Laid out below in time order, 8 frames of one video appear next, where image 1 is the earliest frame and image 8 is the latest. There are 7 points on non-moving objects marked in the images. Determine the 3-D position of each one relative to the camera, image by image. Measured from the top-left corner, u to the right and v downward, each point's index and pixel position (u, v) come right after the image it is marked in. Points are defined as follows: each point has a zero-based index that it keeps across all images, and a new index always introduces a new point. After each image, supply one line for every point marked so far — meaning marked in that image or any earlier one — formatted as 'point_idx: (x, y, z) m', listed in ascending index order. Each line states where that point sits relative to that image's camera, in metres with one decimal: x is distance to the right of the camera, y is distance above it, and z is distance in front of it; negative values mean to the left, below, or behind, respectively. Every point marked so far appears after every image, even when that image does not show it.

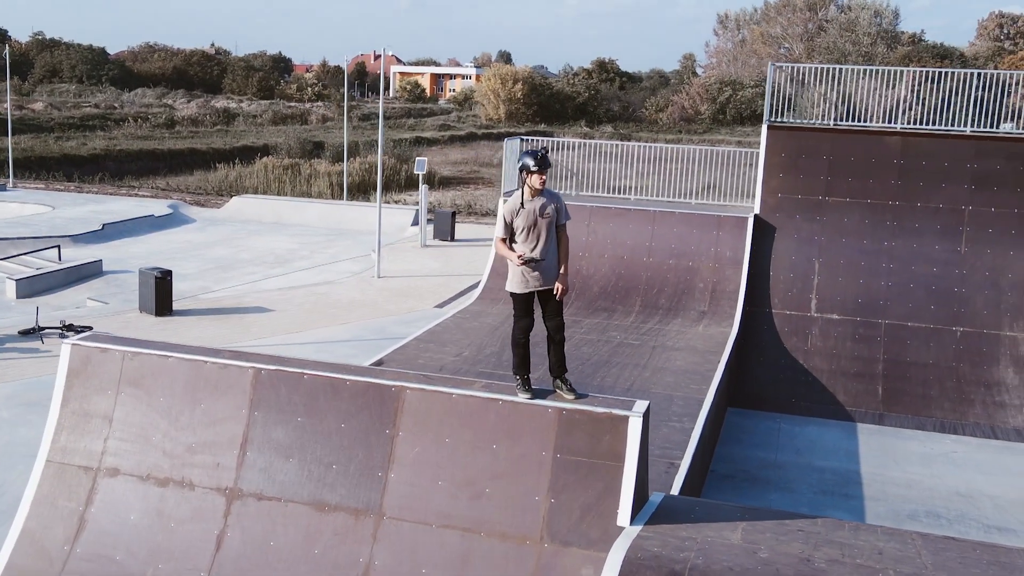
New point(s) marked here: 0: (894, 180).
0: (+3.8, +1.0, +11.5) m
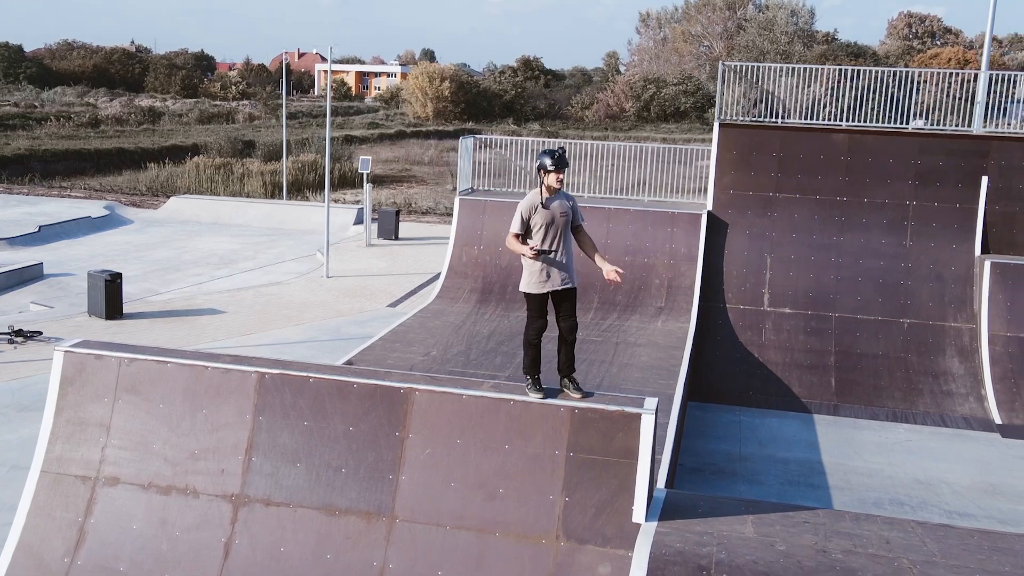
0: (+3.3, +1.1, +11.7) m
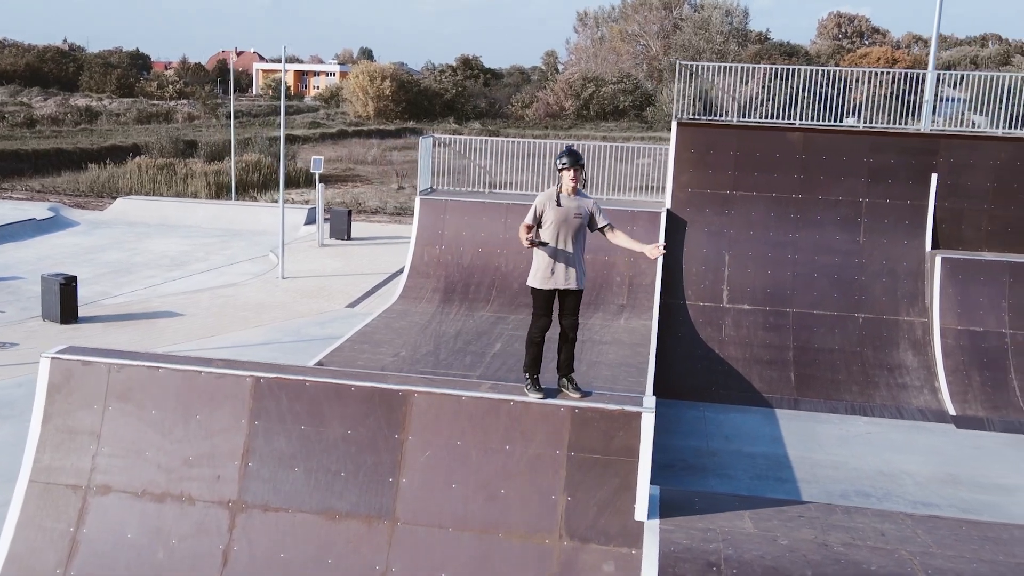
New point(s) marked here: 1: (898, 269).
0: (+2.9, +1.1, +11.9) m
1: (+3.7, +0.2, +11.4) m
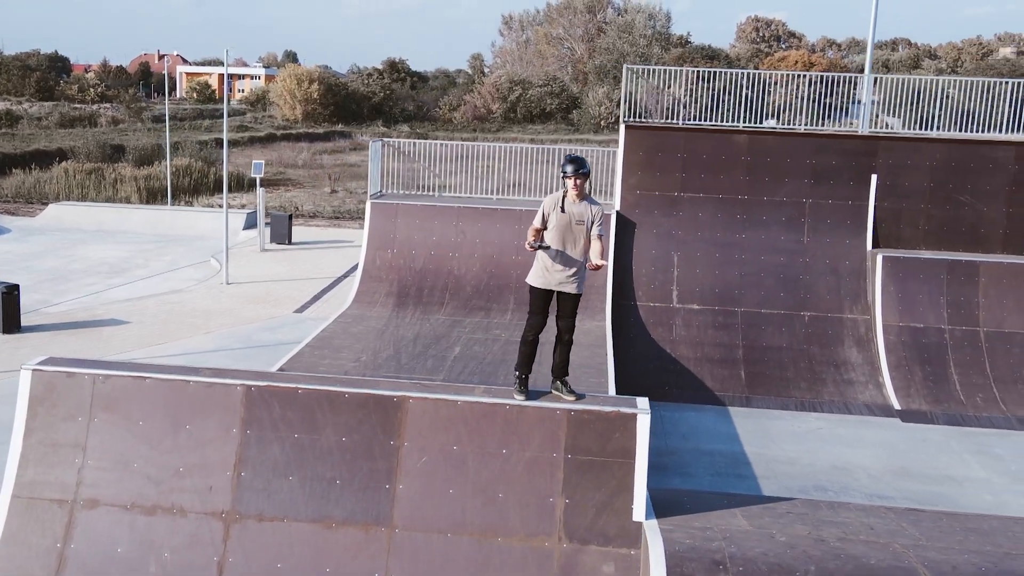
0: (+2.4, +1.1, +12.1) m
1: (+3.3, +0.2, +11.7) m
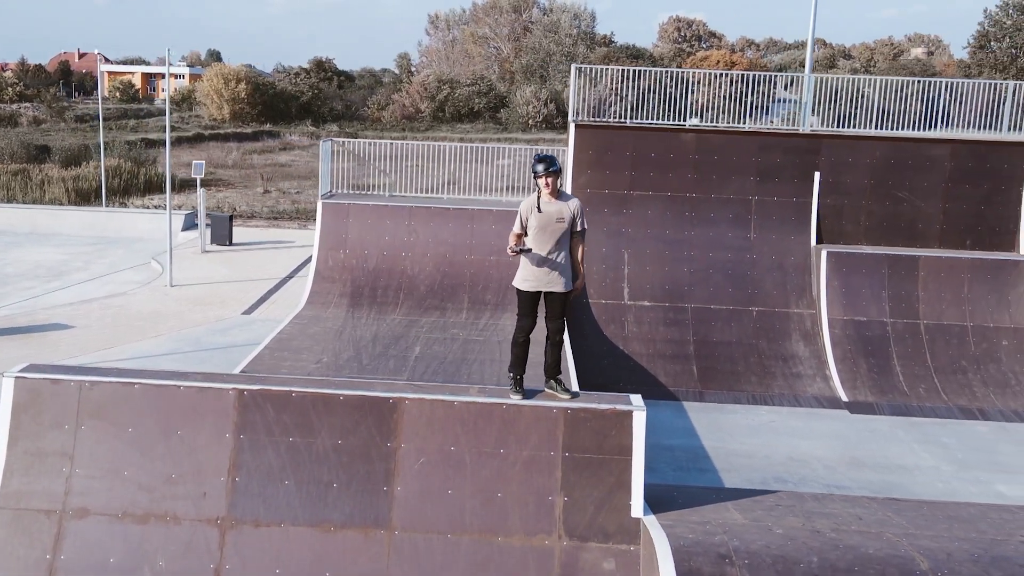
0: (+1.9, +1.2, +12.2) m
1: (+2.8, +0.2, +11.9) m
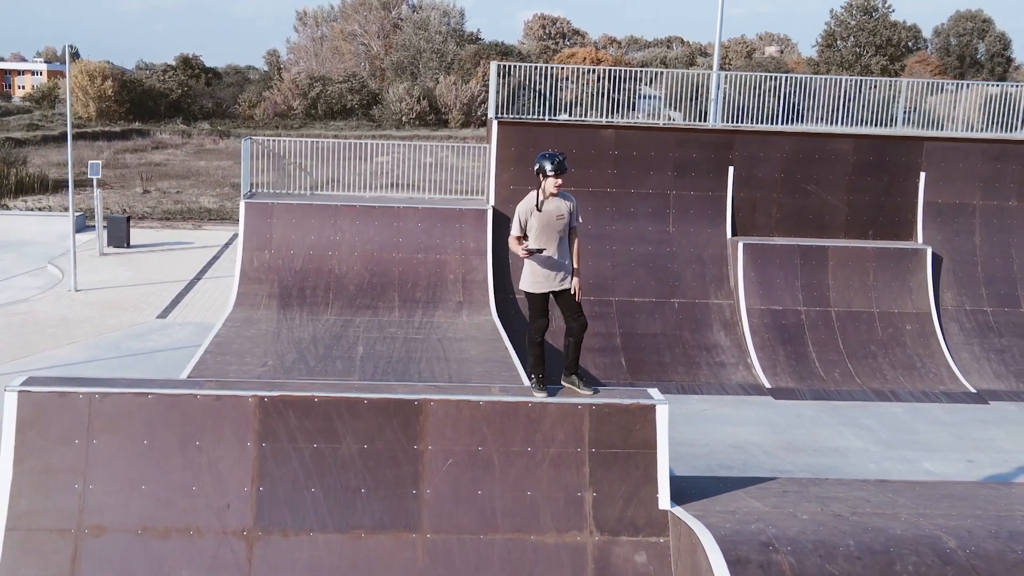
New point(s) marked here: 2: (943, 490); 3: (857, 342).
0: (+1.0, +1.2, +12.3) m
1: (+2.0, +0.3, +12.1) m
2: (+2.2, -1.0, +5.9) m
3: (+3.3, -0.5, +11.3) m
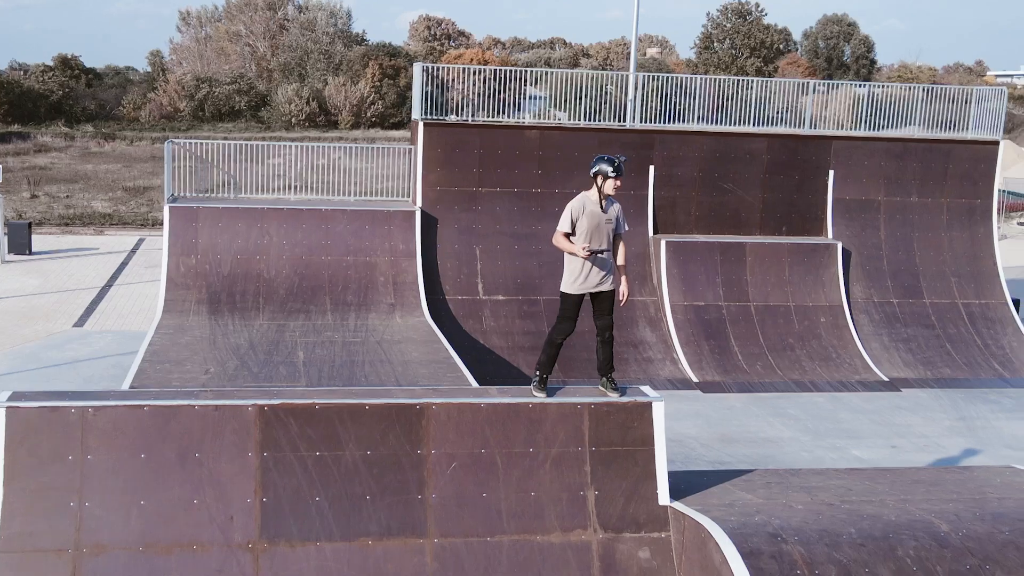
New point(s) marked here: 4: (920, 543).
0: (+0.2, +1.3, +12.4) m
1: (+1.2, +0.4, +12.3) m
2: (+2.1, -1.0, +6.1) m
3: (+2.7, -0.5, +11.6) m
4: (+1.7, -1.0, +4.7) m
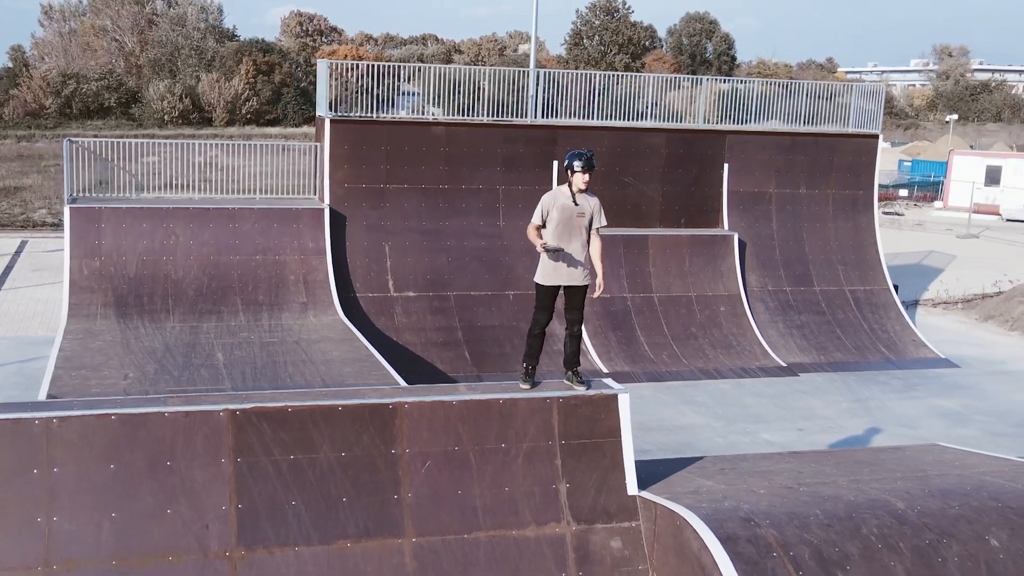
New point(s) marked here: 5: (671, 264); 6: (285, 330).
0: (-0.8, +1.3, +12.3) m
1: (+0.3, +0.4, +12.3) m
2: (+1.8, -0.9, +6.3) m
3: (+1.8, -0.4, +11.8) m
4: (+1.6, -1.0, +4.9) m
5: (+1.7, +0.2, +12.4) m
6: (-1.9, -0.4, +10.0) m
